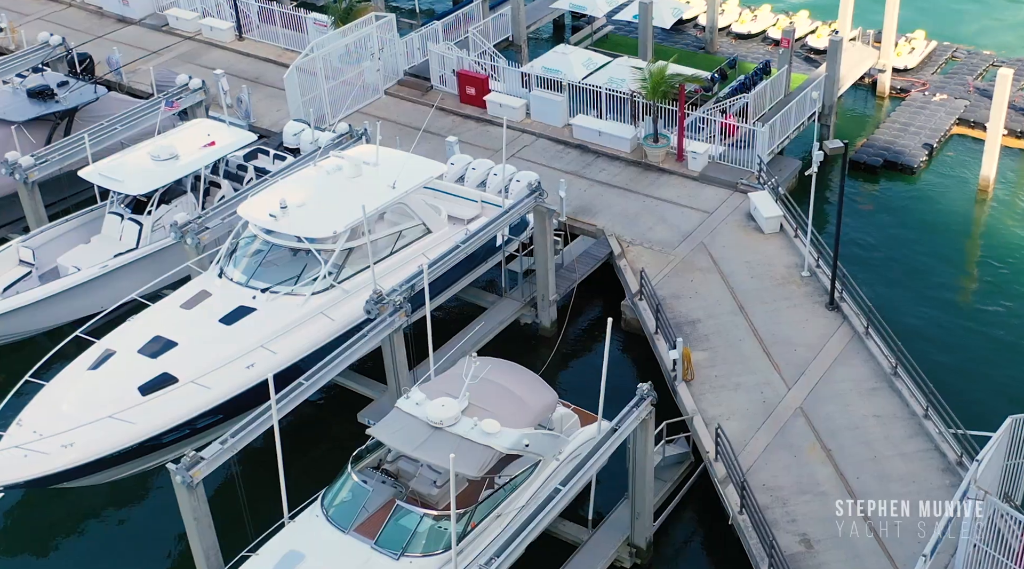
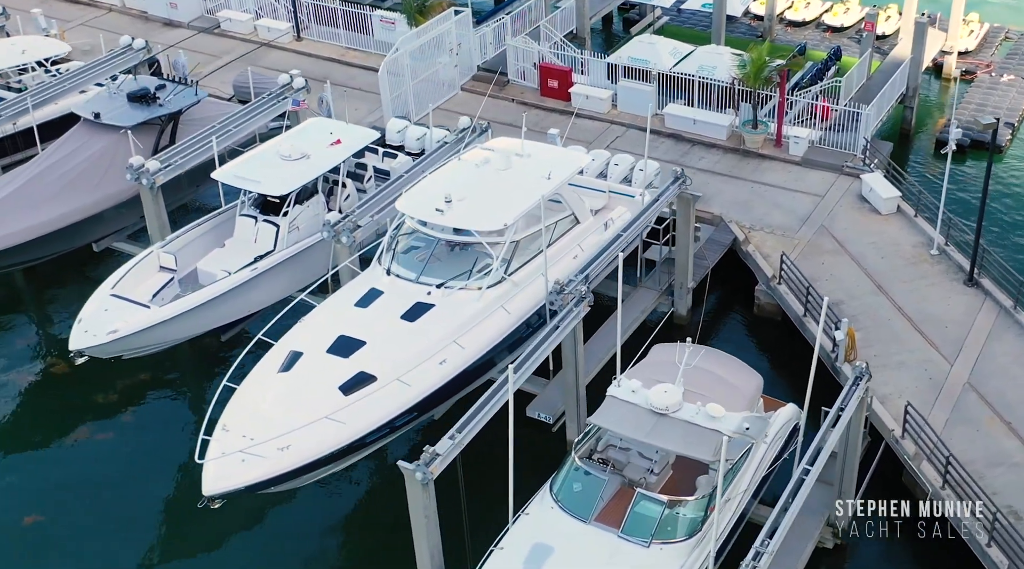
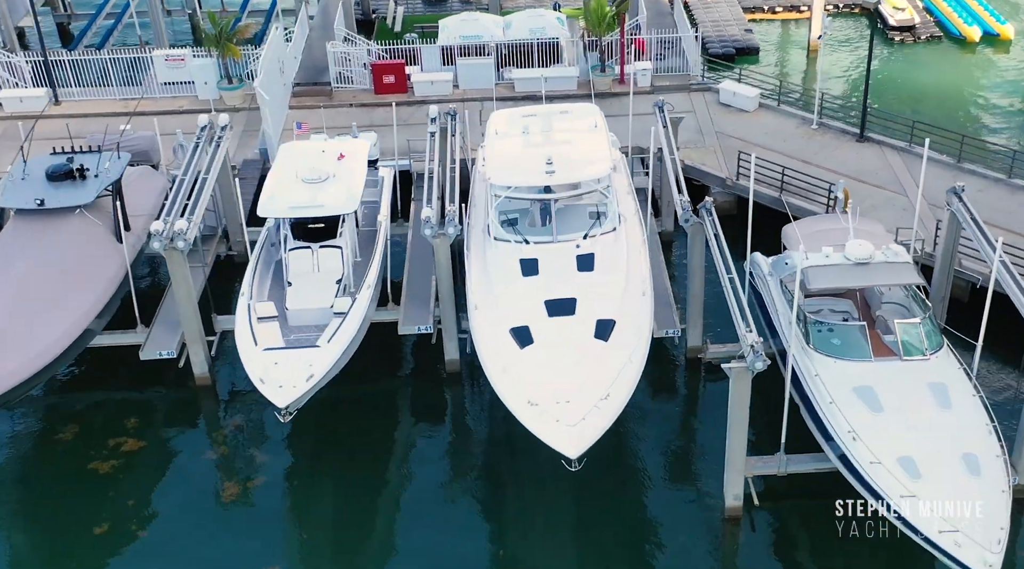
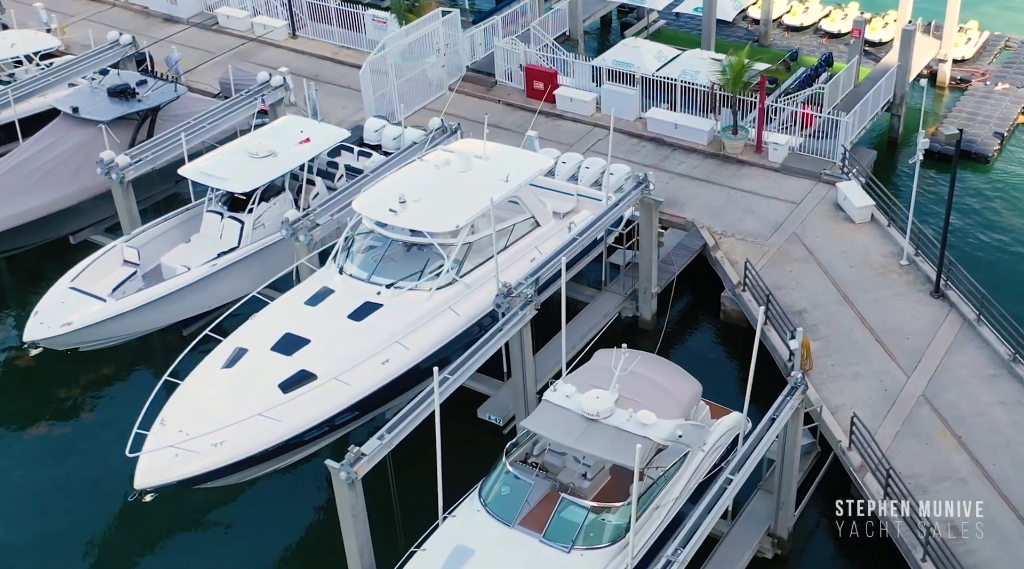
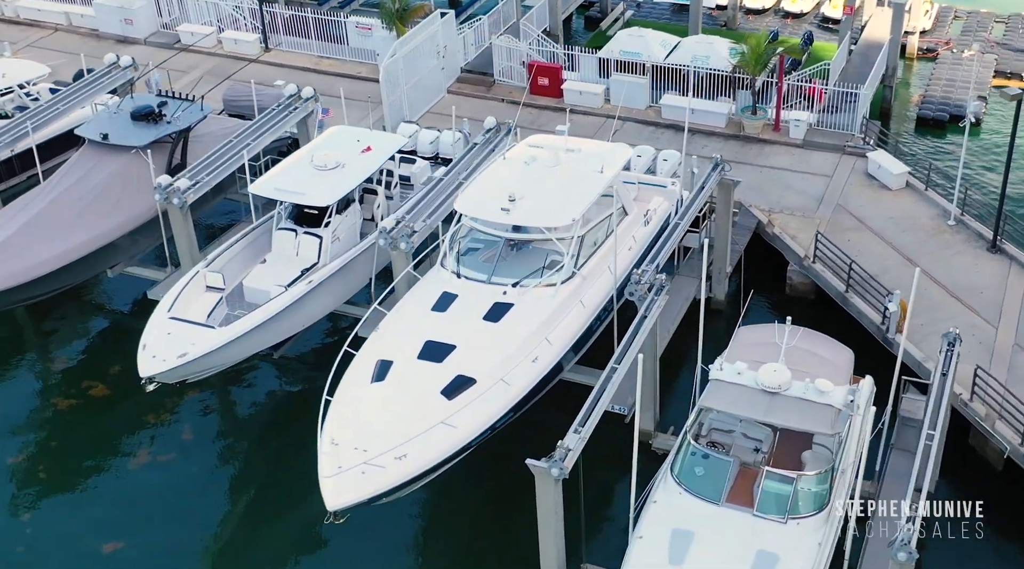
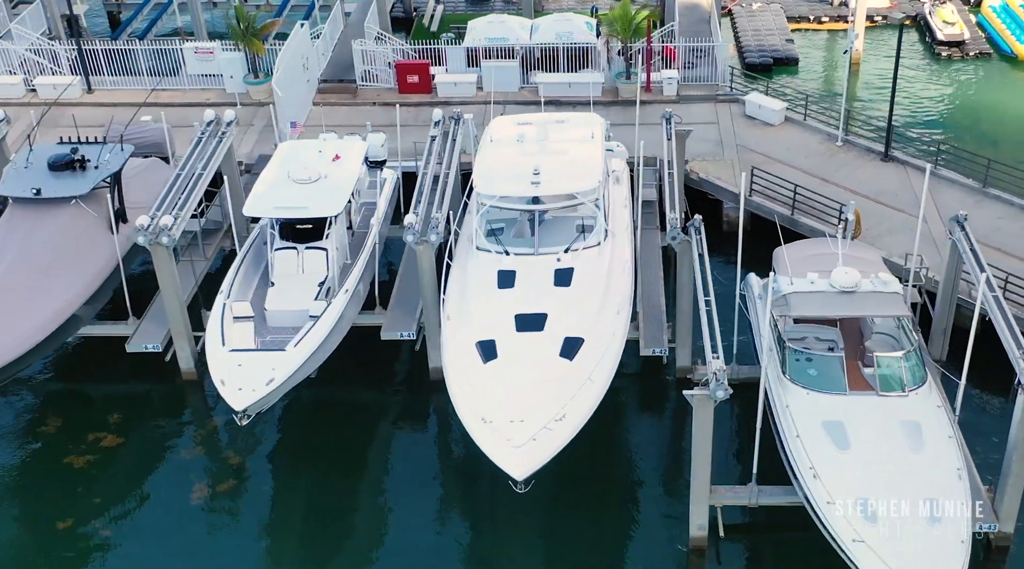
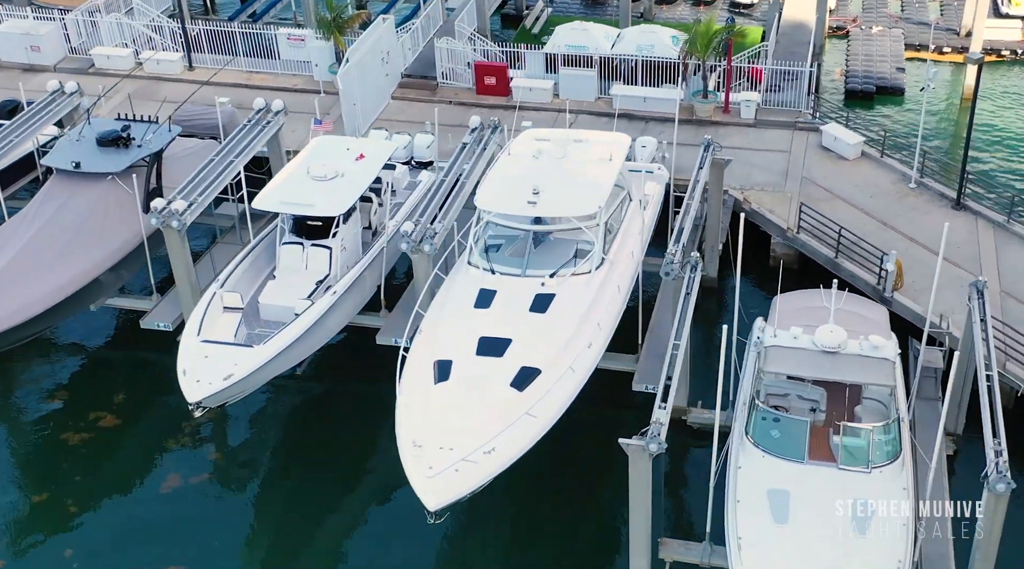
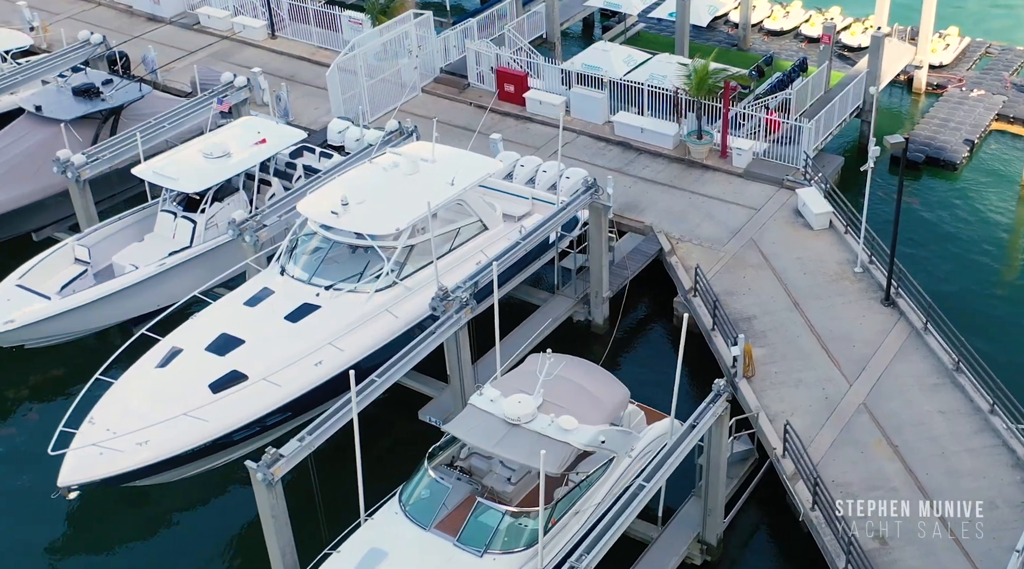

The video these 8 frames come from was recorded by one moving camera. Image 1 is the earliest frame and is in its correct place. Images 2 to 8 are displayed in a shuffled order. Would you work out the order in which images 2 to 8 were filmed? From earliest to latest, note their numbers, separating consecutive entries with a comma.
8, 4, 2, 5, 7, 6, 3
